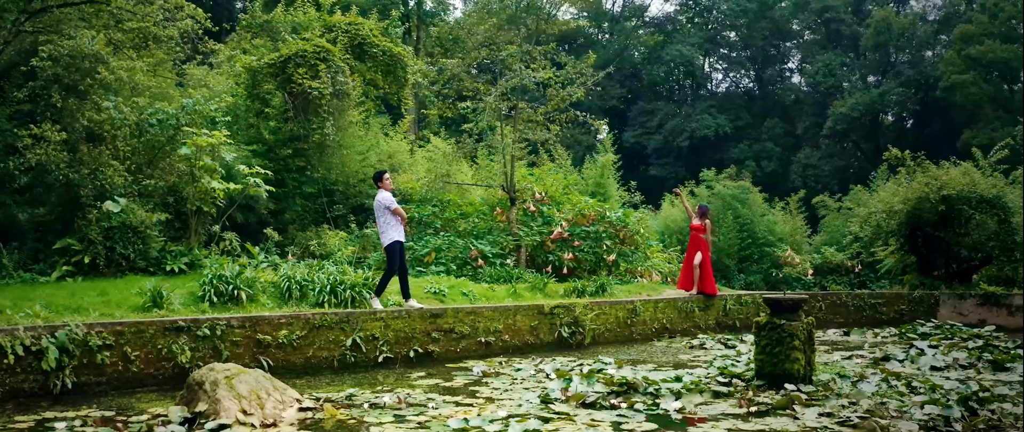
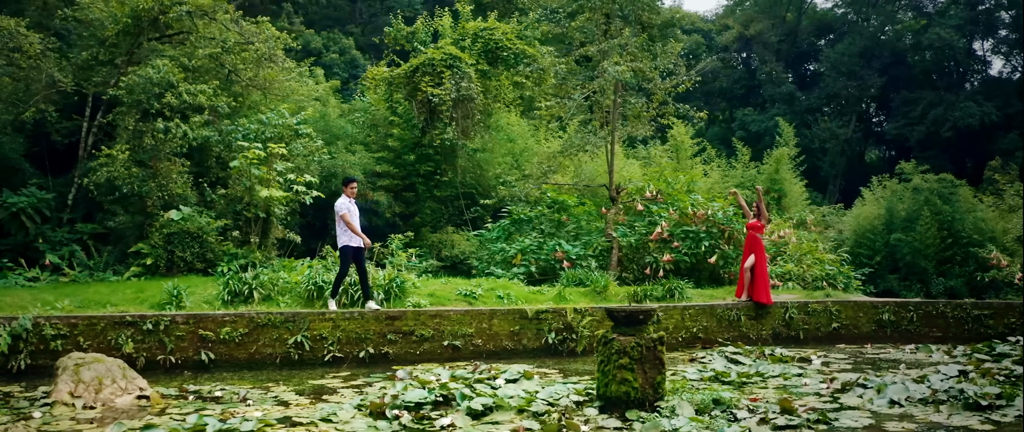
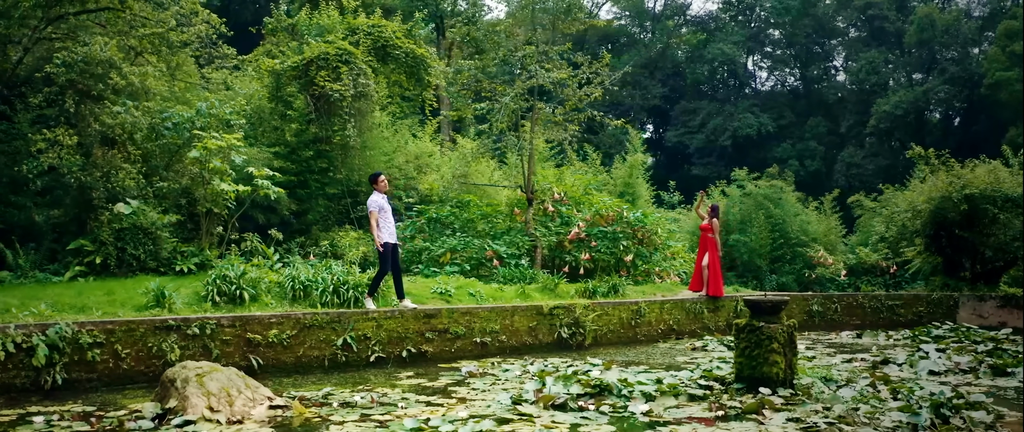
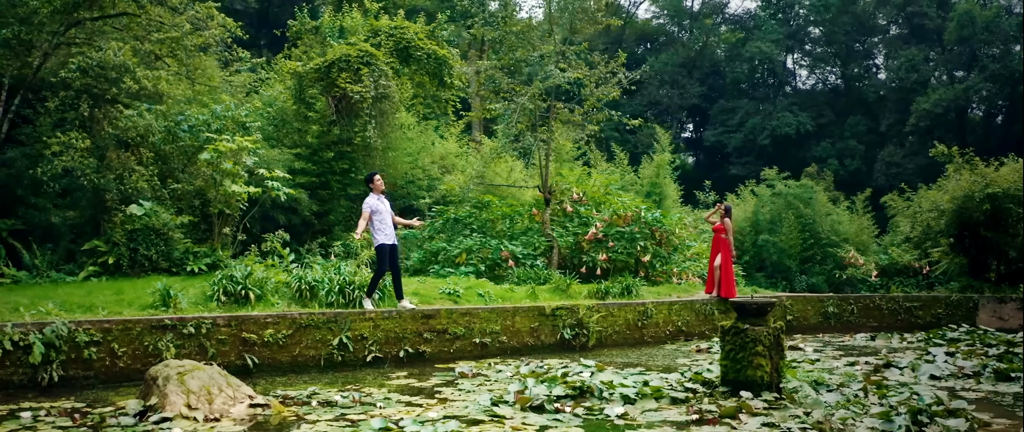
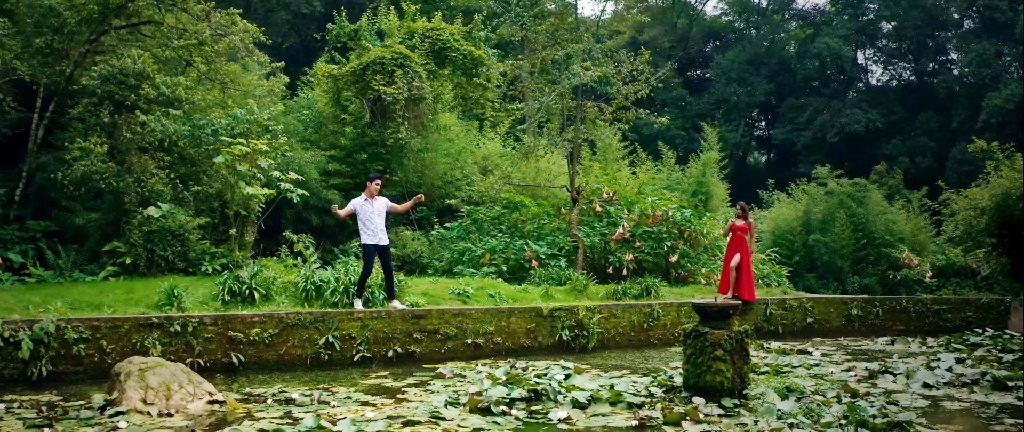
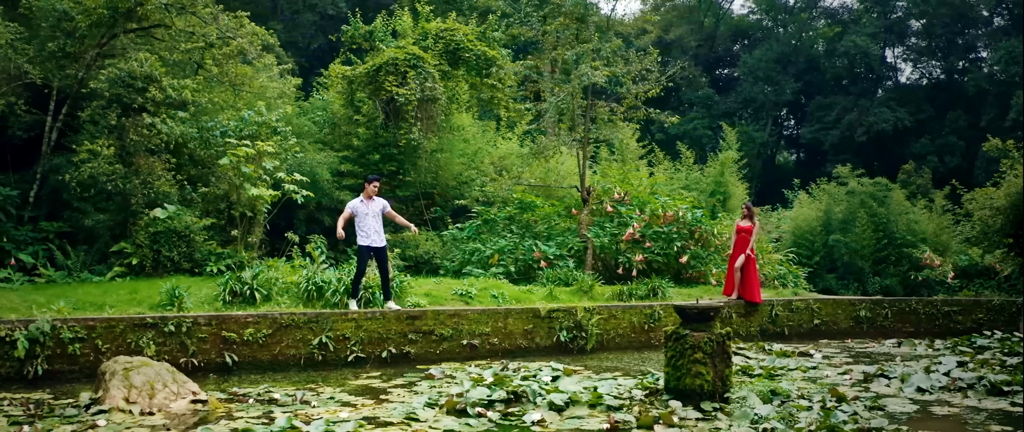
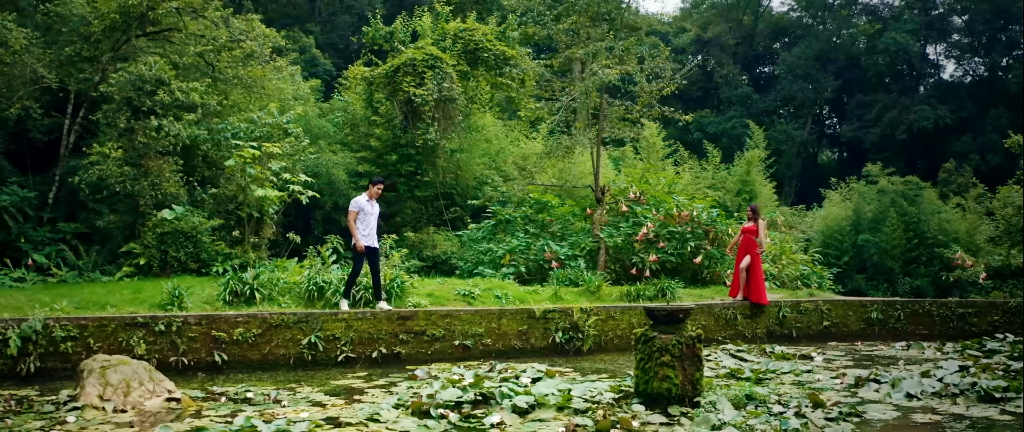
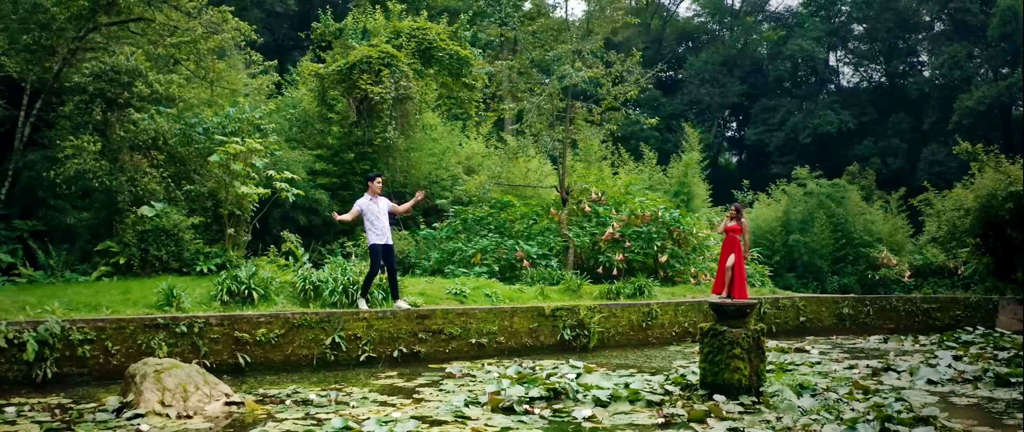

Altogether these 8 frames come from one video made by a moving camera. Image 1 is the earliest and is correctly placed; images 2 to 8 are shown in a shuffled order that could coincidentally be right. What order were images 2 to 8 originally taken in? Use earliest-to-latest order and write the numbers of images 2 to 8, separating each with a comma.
3, 4, 8, 5, 6, 7, 2
